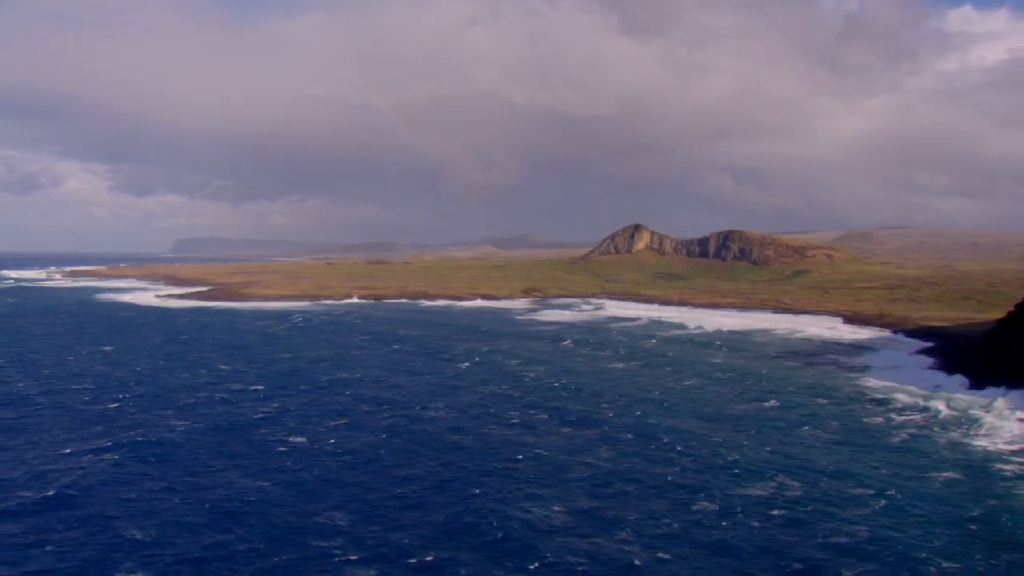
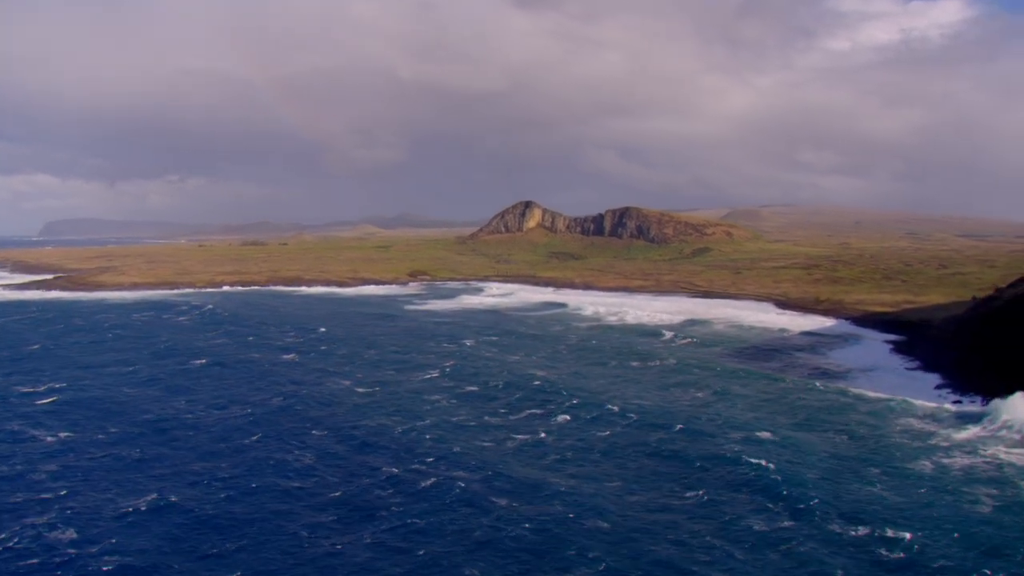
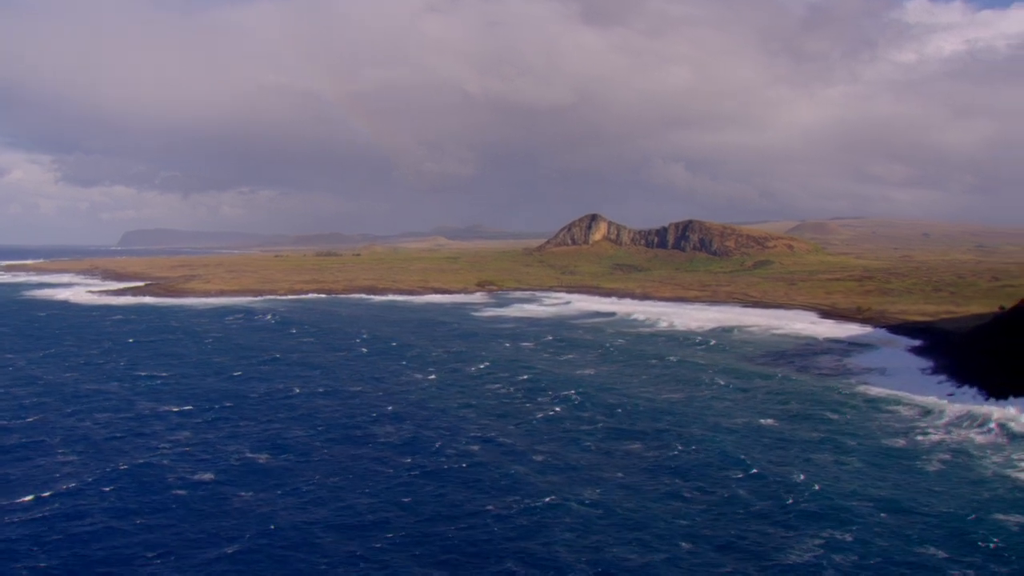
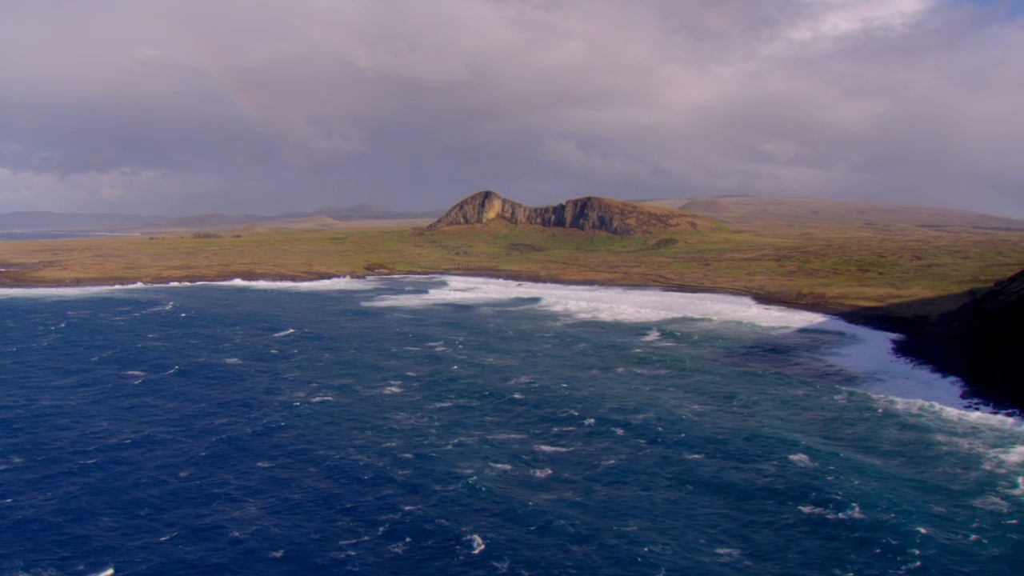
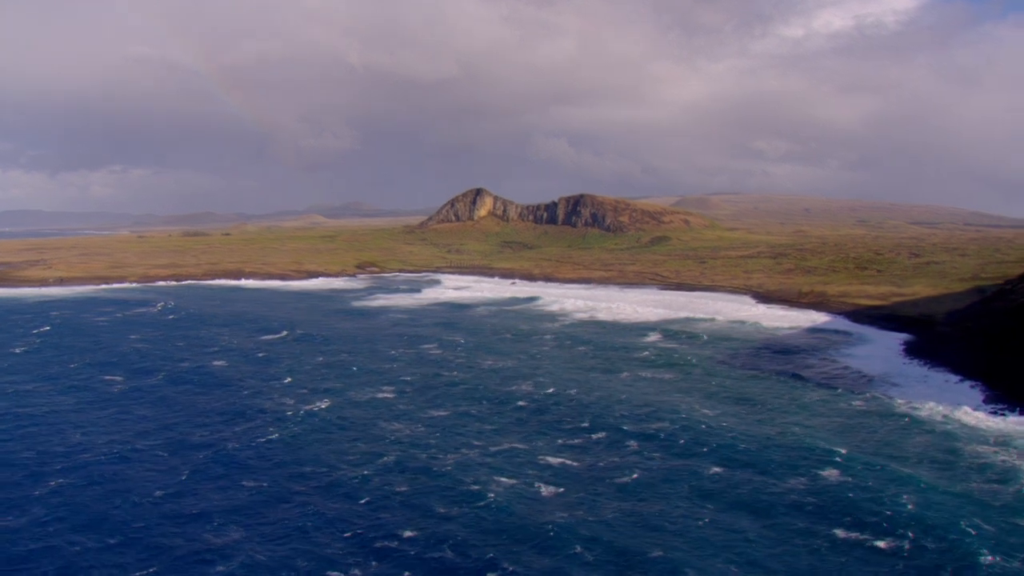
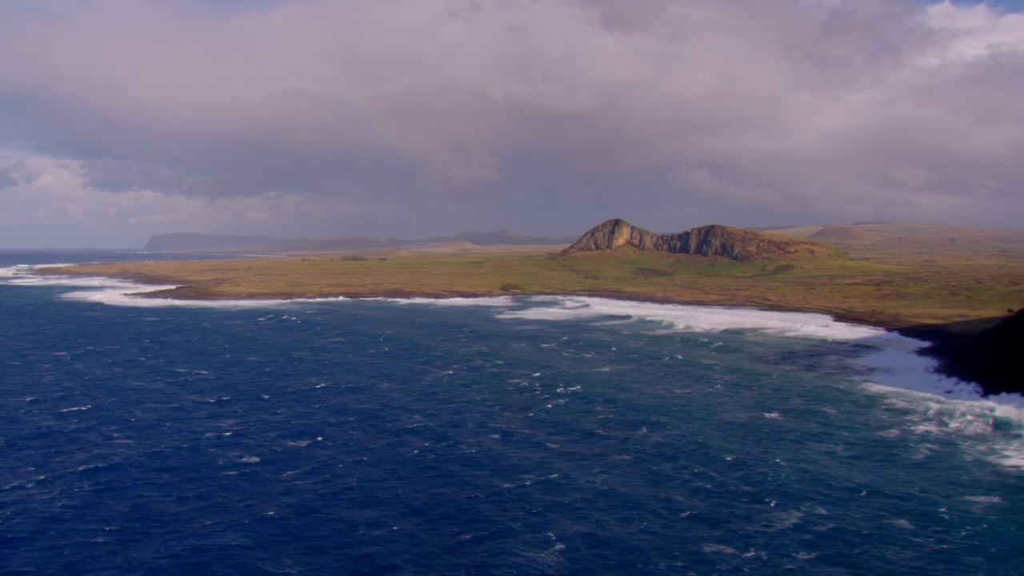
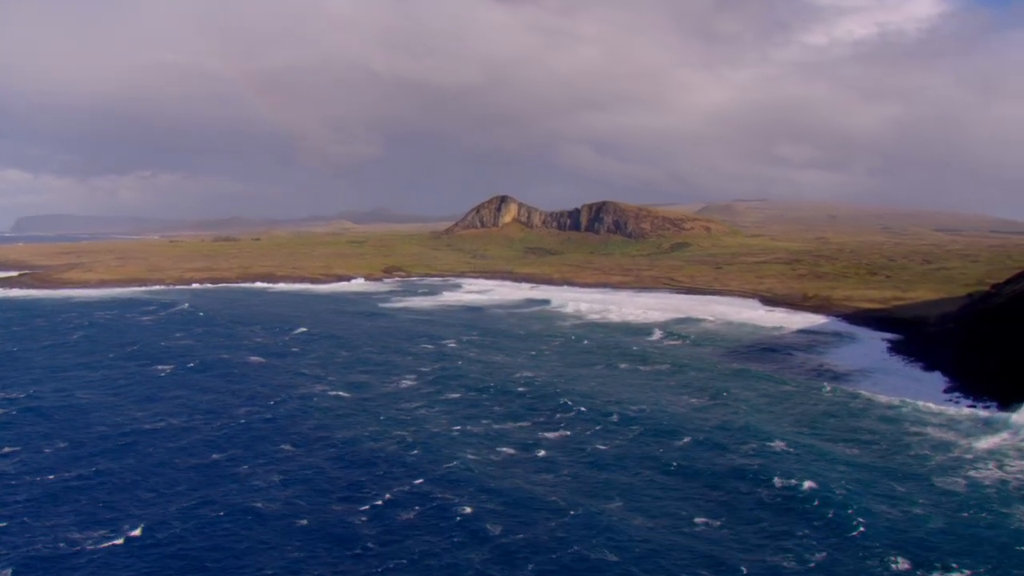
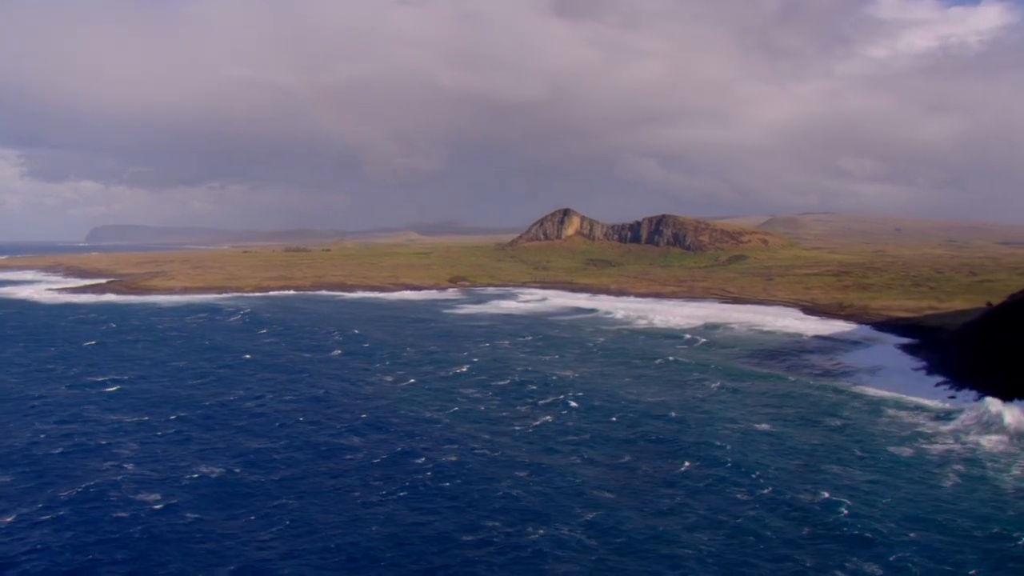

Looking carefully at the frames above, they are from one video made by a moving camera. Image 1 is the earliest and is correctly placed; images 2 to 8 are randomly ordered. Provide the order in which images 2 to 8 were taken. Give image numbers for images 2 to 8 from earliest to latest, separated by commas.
6, 3, 8, 2, 7, 4, 5
